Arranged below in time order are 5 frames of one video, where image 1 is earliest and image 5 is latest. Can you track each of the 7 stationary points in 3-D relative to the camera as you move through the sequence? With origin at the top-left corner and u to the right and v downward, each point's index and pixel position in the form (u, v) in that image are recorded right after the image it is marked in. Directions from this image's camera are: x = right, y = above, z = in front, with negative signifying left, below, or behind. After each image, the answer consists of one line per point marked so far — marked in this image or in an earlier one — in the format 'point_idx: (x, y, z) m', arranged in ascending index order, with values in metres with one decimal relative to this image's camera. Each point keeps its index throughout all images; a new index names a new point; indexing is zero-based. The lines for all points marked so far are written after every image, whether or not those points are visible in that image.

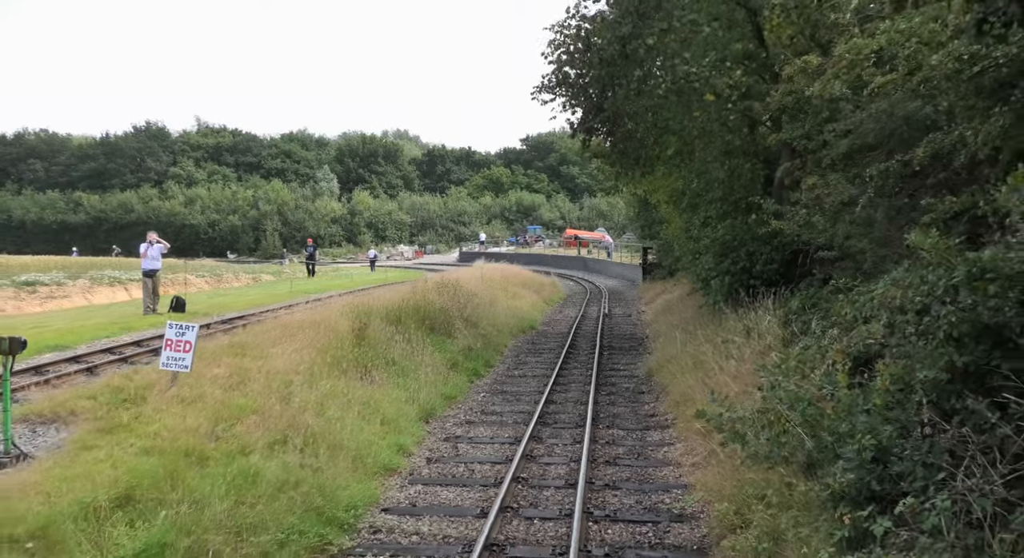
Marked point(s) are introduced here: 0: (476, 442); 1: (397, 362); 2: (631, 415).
0: (-0.4, -1.9, +12.0) m
1: (-1.6, -1.2, +14.9) m
2: (+1.5, -1.8, +13.4) m
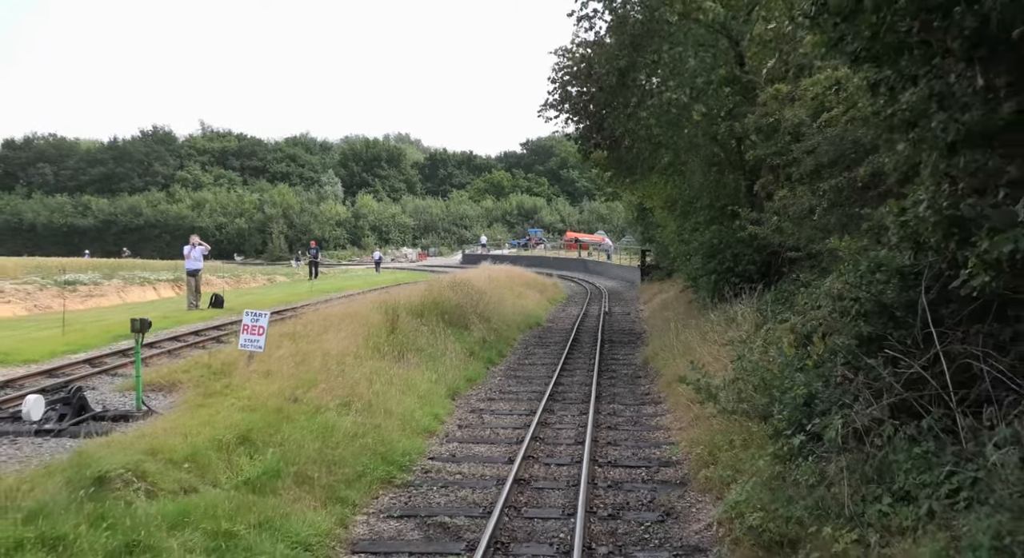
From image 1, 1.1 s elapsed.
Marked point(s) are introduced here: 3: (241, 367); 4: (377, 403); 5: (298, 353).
0: (-0.2, -1.8, +14.3) m
1: (-1.4, -1.1, +17.2) m
2: (+1.7, -1.7, +15.6) m
3: (-3.3, -1.1, +12.6) m
4: (-1.6, -1.4, +12.2) m
5: (-2.8, -1.0, +13.9) m
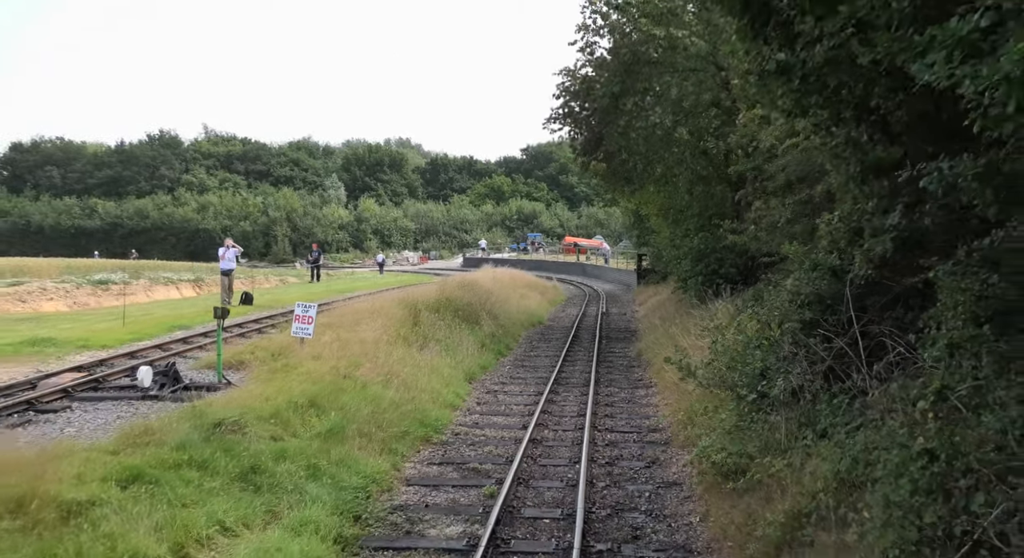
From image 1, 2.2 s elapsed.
0: (0.0, -1.8, +16.5) m
1: (-1.3, -1.1, +19.5) m
2: (+1.9, -1.7, +17.9) m
3: (-3.1, -1.0, +14.9) m
4: (-1.4, -1.4, +14.4) m
5: (-2.7, -0.9, +16.1) m
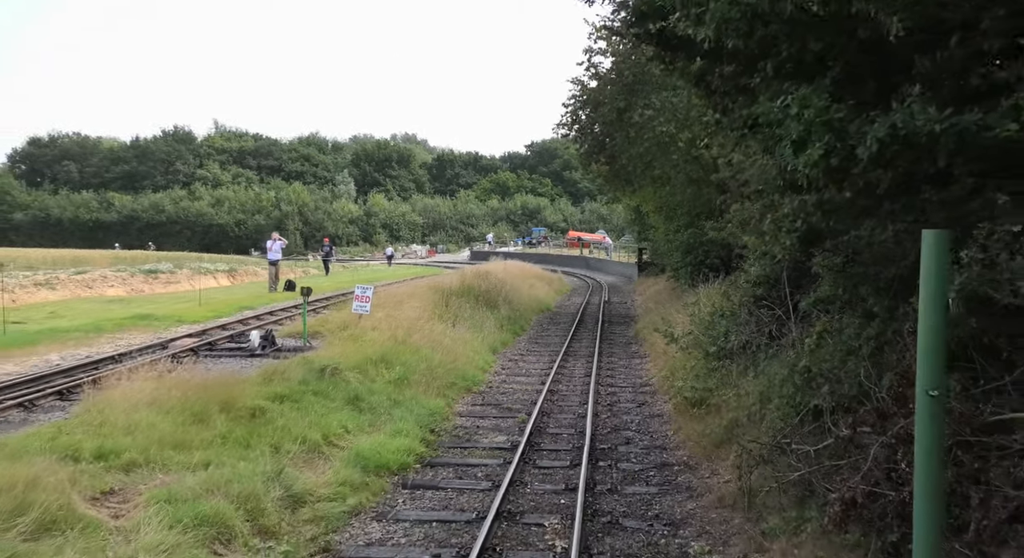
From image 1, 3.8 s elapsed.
0: (+0.3, -1.6, +20.1) m
1: (-0.9, -0.9, +23.0) m
2: (+2.3, -1.5, +21.4) m
3: (-2.8, -0.8, +18.4) m
4: (-1.1, -1.2, +18.0) m
5: (-2.3, -0.7, +19.7) m
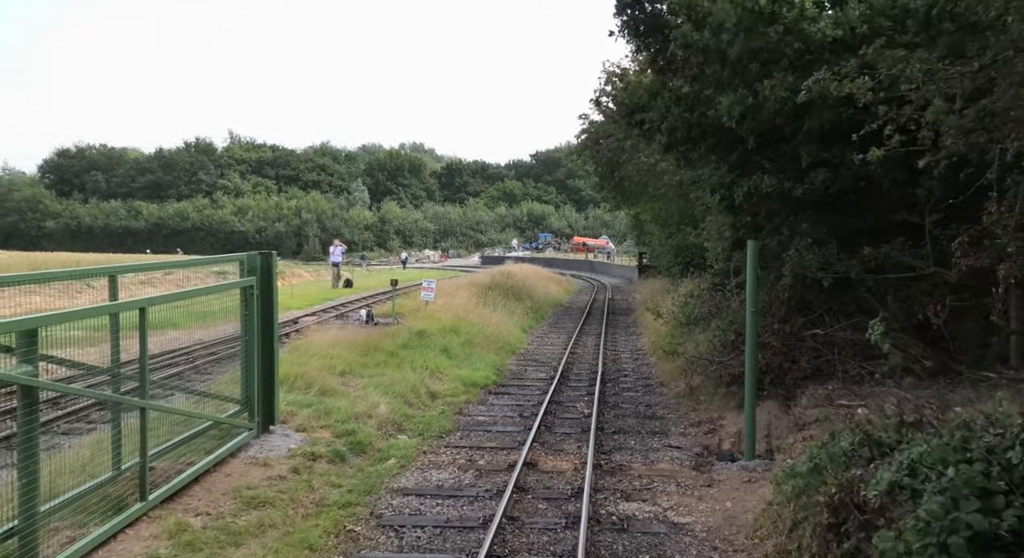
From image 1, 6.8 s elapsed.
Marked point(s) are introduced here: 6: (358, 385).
0: (+1.0, -1.5, +26.3) m
1: (-0.2, -0.8, +29.3) m
2: (+2.9, -1.4, +27.7) m
3: (-2.1, -0.7, +24.7) m
4: (-0.4, -1.1, +24.3) m
5: (-1.6, -0.6, +26.0) m
6: (-2.0, -1.4, +13.8) m
